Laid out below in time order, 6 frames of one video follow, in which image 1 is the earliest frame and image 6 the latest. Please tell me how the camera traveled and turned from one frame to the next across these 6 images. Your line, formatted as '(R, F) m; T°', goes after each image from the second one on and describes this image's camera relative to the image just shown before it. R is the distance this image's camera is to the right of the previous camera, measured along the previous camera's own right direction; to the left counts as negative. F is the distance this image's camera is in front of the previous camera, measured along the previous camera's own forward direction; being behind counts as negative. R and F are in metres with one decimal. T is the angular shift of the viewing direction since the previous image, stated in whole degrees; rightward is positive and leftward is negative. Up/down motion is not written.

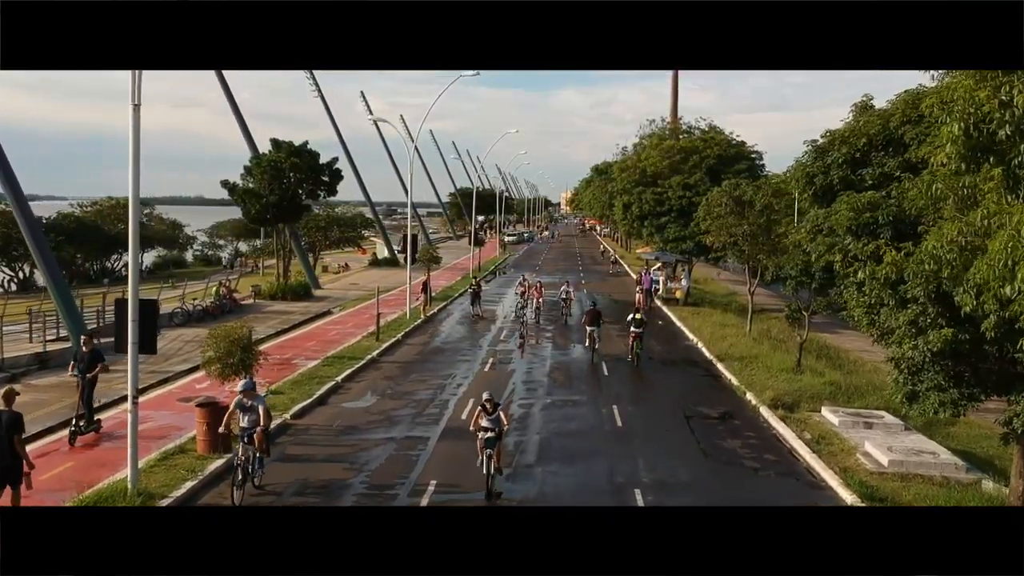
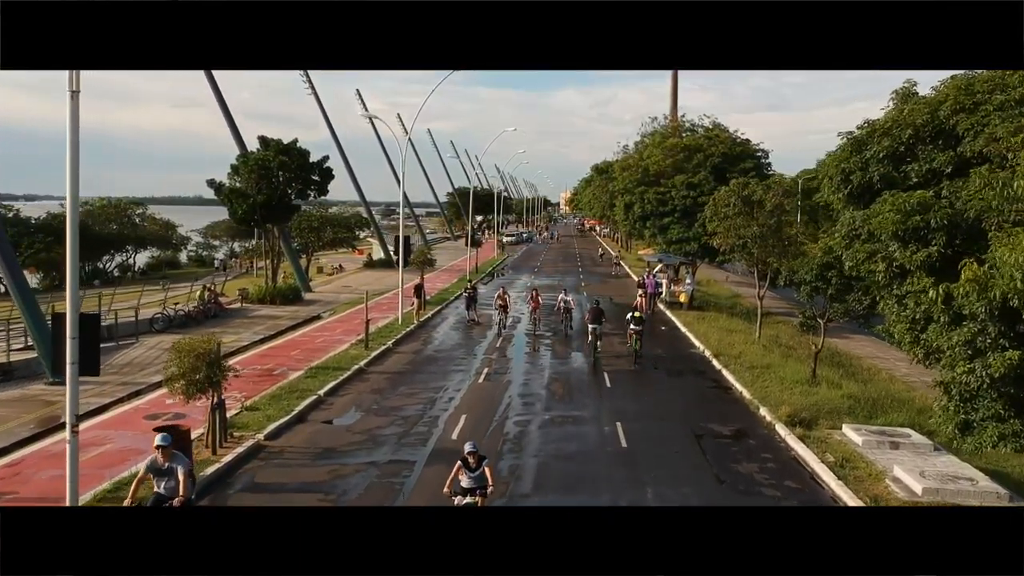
(+0.1, +1.1) m; 0°
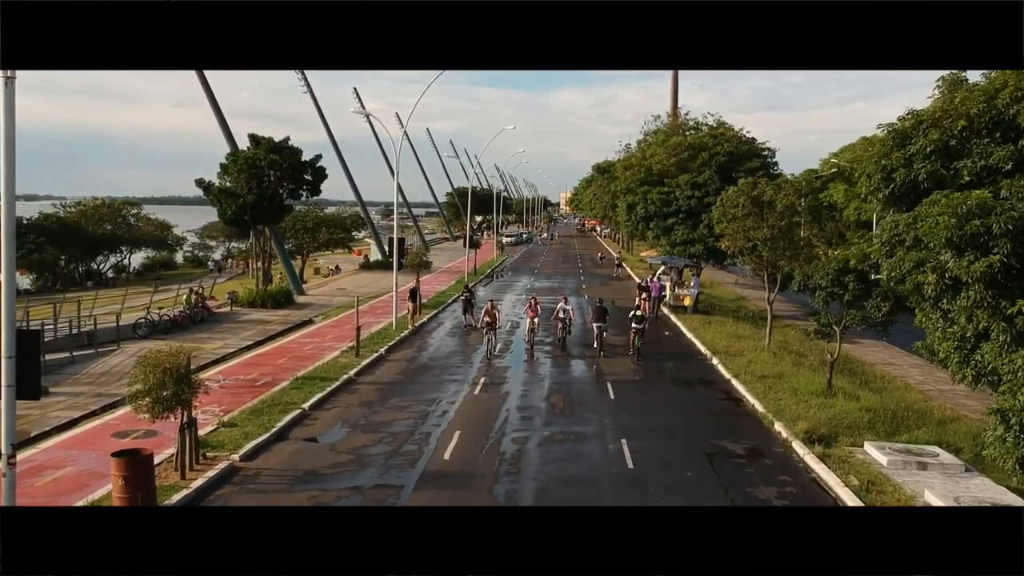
(0.0, +1.0) m; 0°
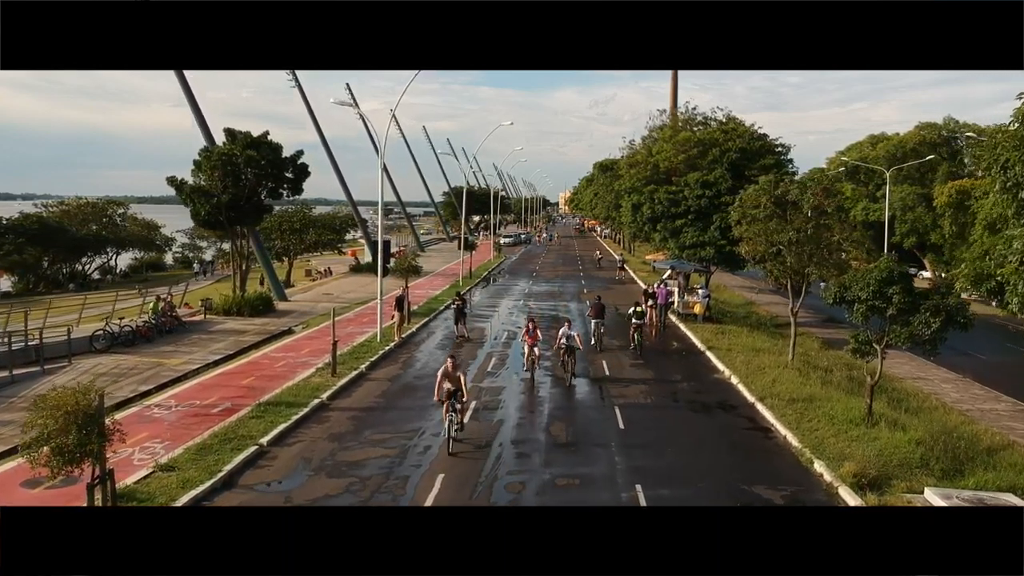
(+0.1, +2.1) m; 0°
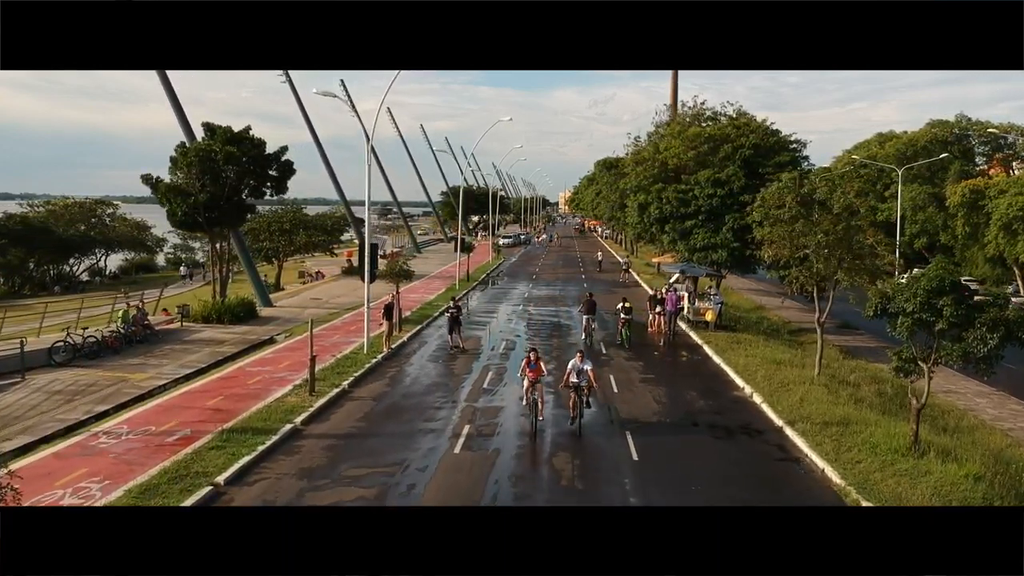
(0.0, +1.7) m; 0°
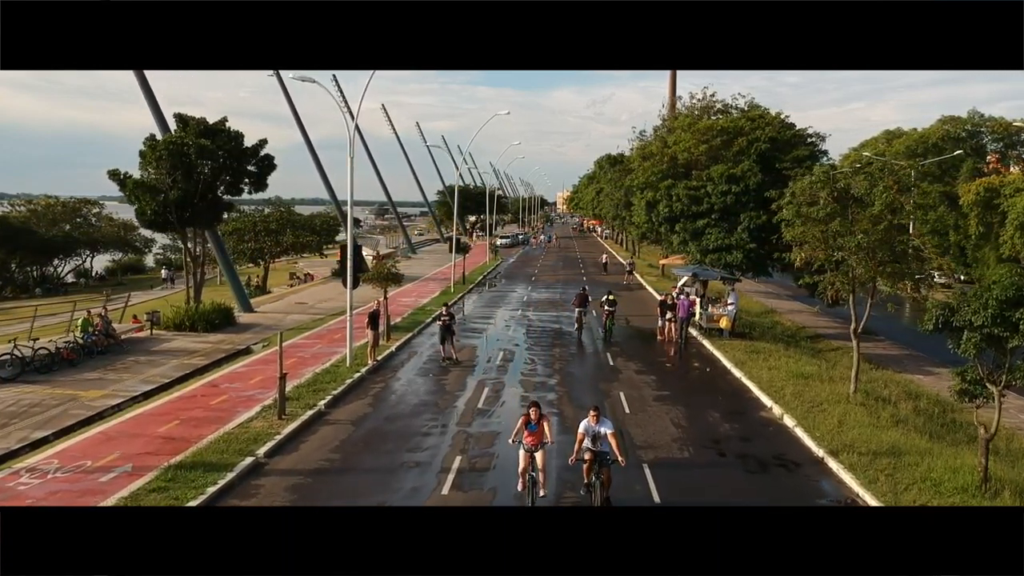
(0.0, +1.9) m; 0°
